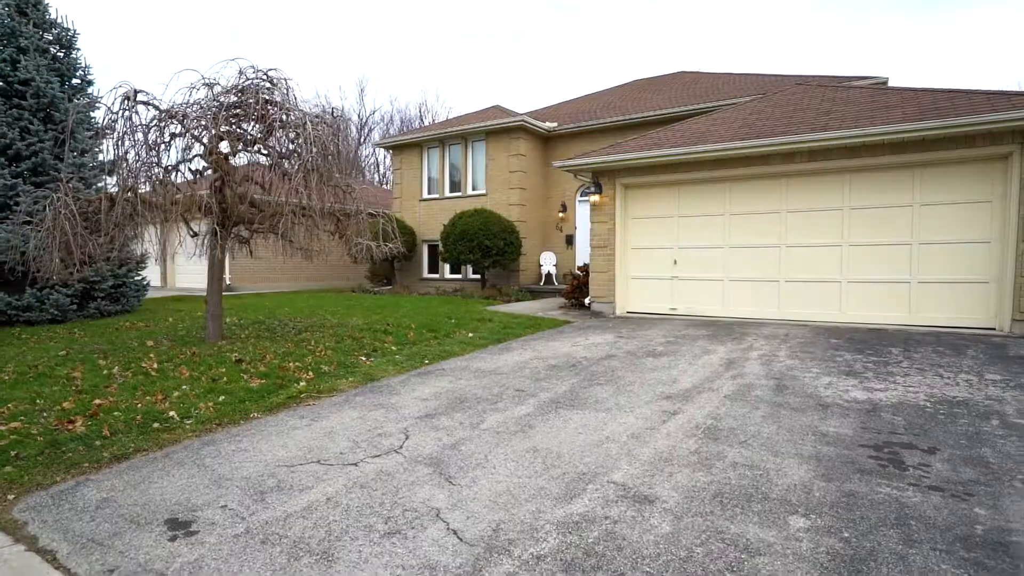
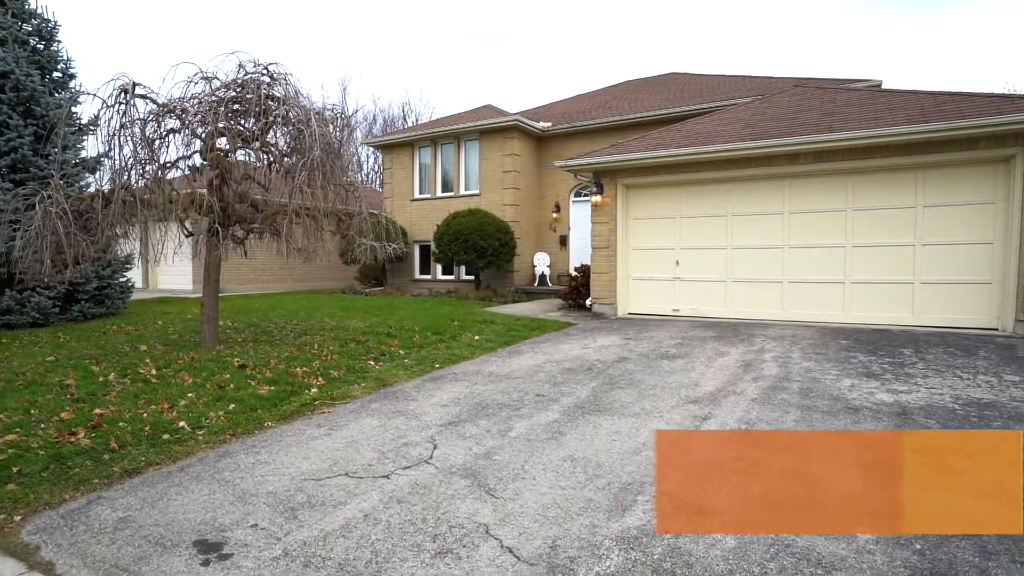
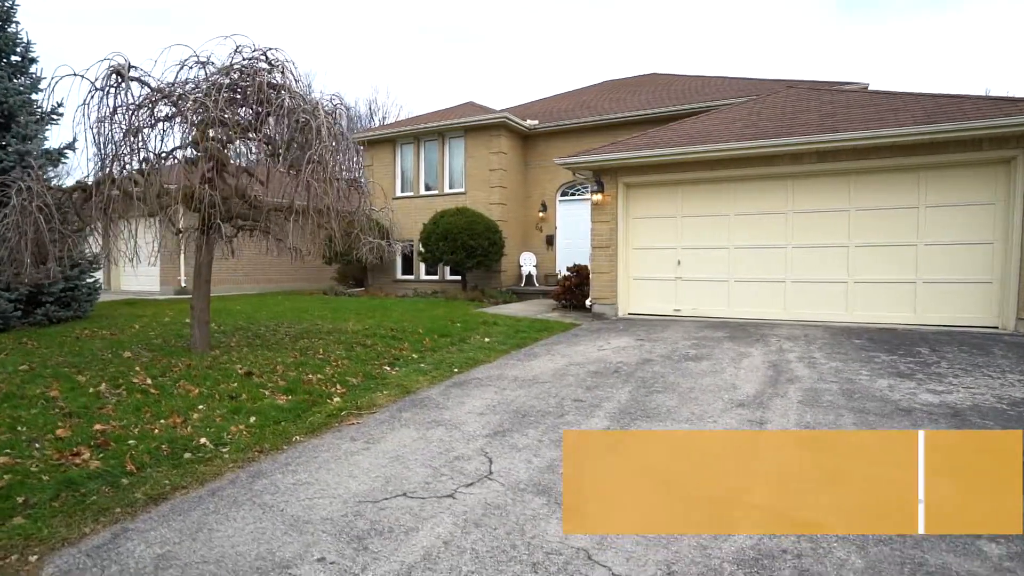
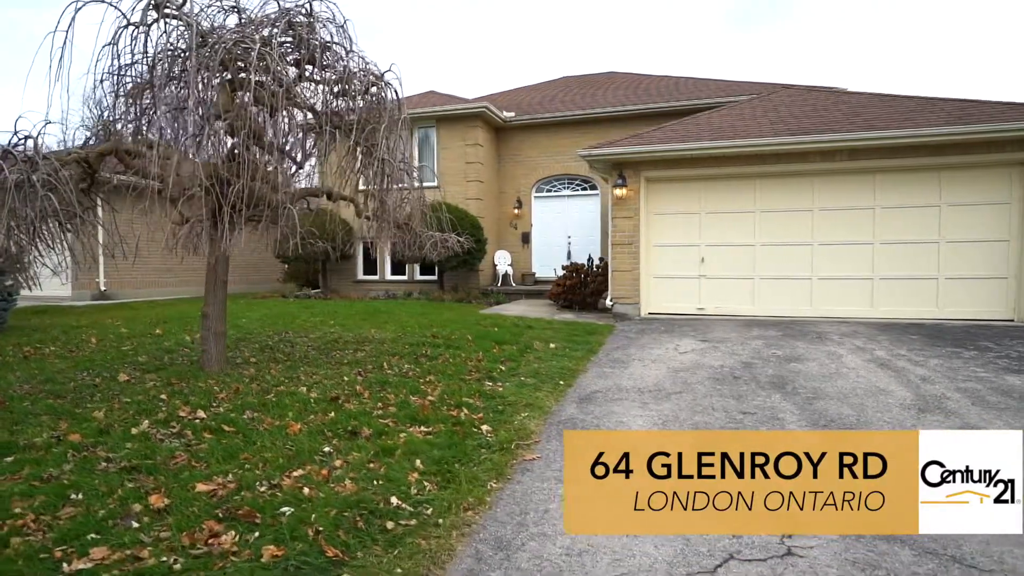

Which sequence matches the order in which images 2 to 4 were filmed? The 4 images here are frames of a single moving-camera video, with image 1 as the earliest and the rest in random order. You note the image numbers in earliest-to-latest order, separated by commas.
2, 3, 4
